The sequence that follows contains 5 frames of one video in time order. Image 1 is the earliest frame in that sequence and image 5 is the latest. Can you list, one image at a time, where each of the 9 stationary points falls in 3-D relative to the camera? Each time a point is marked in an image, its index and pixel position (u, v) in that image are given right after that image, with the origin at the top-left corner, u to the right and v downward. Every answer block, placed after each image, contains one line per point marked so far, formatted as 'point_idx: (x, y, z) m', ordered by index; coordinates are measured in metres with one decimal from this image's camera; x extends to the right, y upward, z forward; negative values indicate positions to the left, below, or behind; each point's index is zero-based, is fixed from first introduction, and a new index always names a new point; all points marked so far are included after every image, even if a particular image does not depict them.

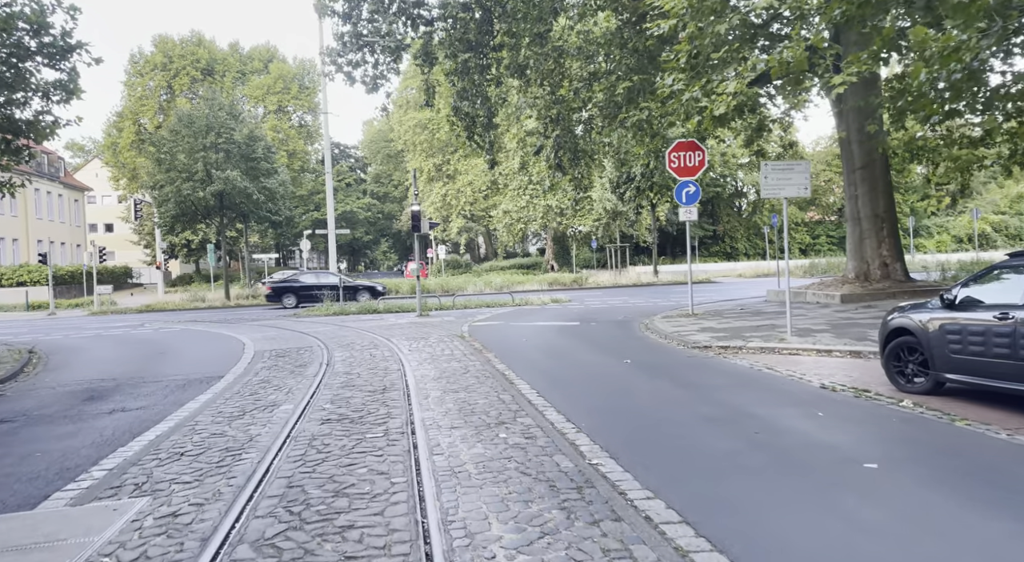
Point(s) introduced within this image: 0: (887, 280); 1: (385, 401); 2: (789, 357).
0: (+8.2, 0.0, +17.8) m
1: (-1.2, -1.2, +8.0) m
2: (+3.6, -1.0, +10.7) m
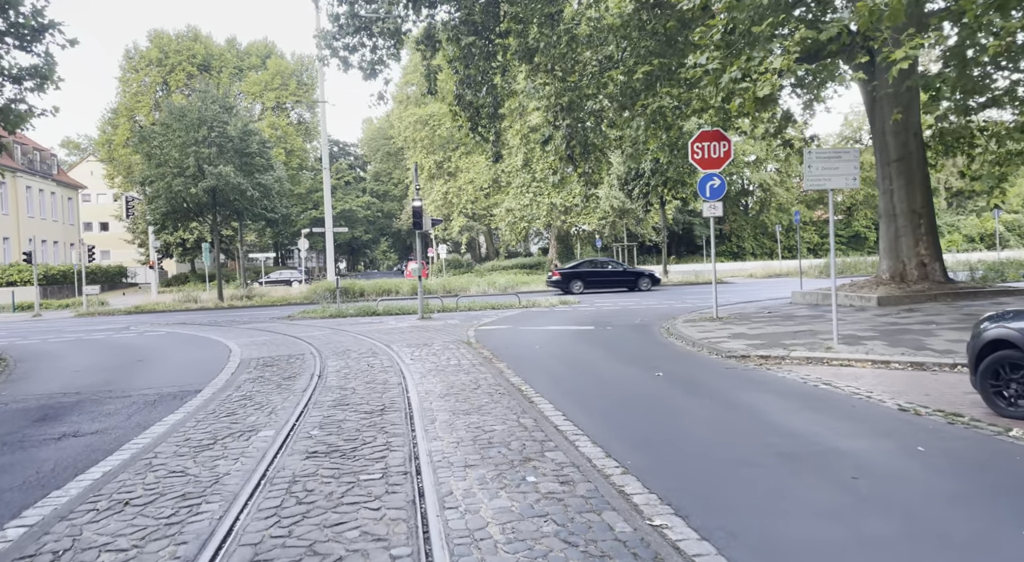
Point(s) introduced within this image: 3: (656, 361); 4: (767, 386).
0: (+8.3, 0.0, +16.5) m
1: (-1.0, -1.2, +6.7) m
2: (+3.8, -1.0, +9.5) m
3: (+1.9, -1.0, +10.7) m
4: (+2.6, -1.1, +8.4) m
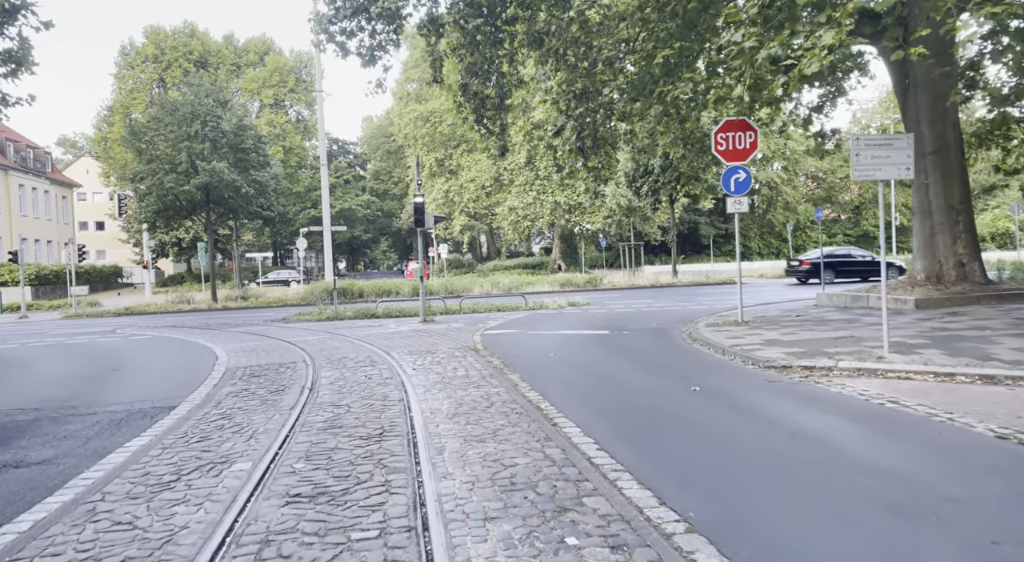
0: (+8.5, 0.0, +15.4) m
1: (-0.9, -1.2, +5.6) m
2: (+4.0, -1.0, +8.4) m
3: (+2.0, -1.1, +9.6) m
4: (+2.8, -1.1, +7.3) m
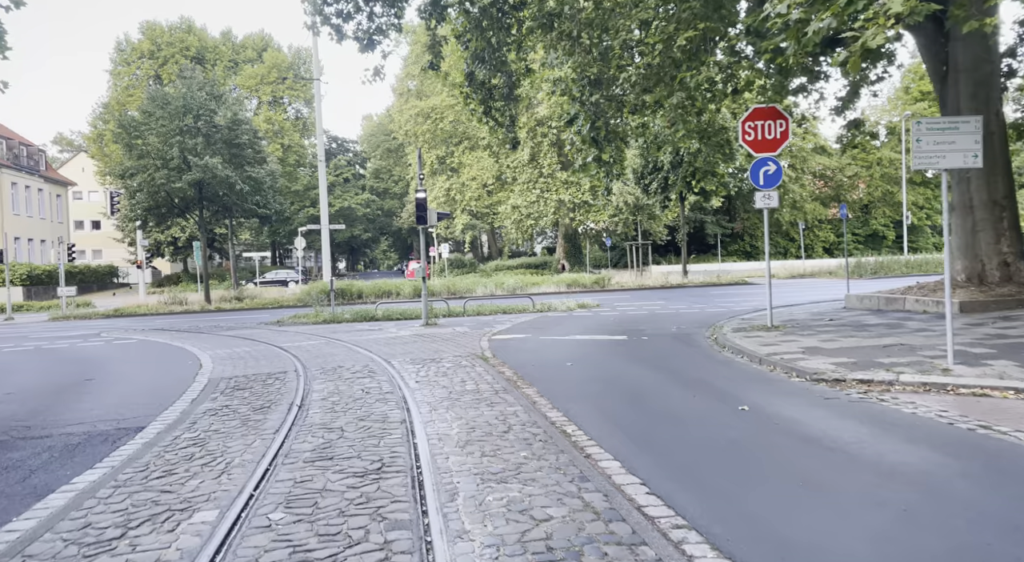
0: (+8.7, 0.0, +14.3) m
1: (-0.7, -1.2, +4.5) m
2: (+4.1, -1.1, +7.3) m
3: (+2.2, -1.1, +8.5) m
4: (+3.0, -1.1, +6.2) m
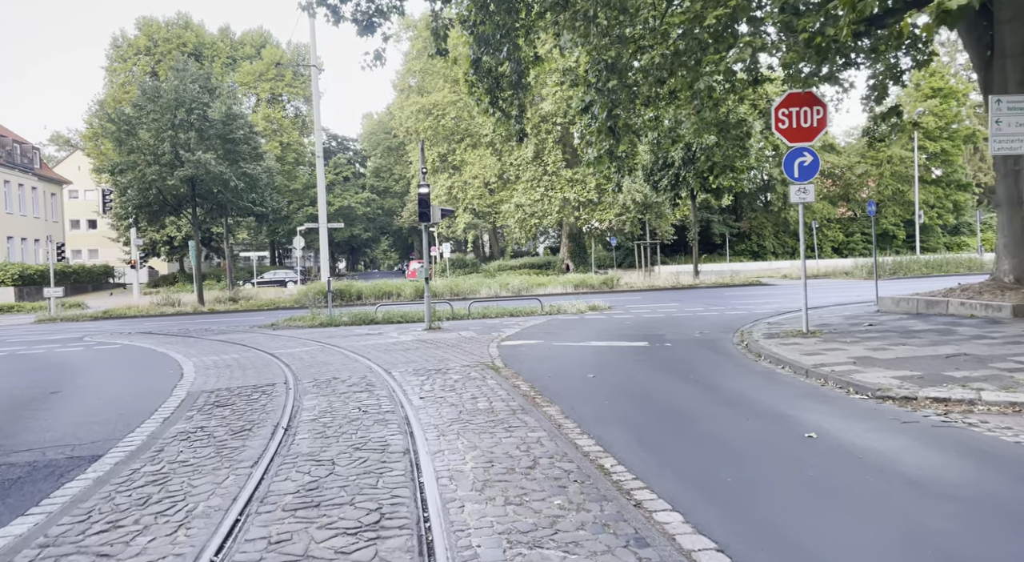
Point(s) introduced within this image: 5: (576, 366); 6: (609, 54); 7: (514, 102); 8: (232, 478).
0: (+8.9, -0.1, +13.2) m
1: (-0.5, -1.3, +3.4) m
2: (+4.3, -1.1, +6.1) m
3: (+2.4, -1.1, +7.4) m
4: (+3.1, -1.1, +5.1) m
5: (+0.8, -1.1, +10.5) m
6: (+1.7, +4.0, +14.9) m
7: (0.0, +3.5, +16.0) m
8: (-1.8, -1.3, +5.4) m
